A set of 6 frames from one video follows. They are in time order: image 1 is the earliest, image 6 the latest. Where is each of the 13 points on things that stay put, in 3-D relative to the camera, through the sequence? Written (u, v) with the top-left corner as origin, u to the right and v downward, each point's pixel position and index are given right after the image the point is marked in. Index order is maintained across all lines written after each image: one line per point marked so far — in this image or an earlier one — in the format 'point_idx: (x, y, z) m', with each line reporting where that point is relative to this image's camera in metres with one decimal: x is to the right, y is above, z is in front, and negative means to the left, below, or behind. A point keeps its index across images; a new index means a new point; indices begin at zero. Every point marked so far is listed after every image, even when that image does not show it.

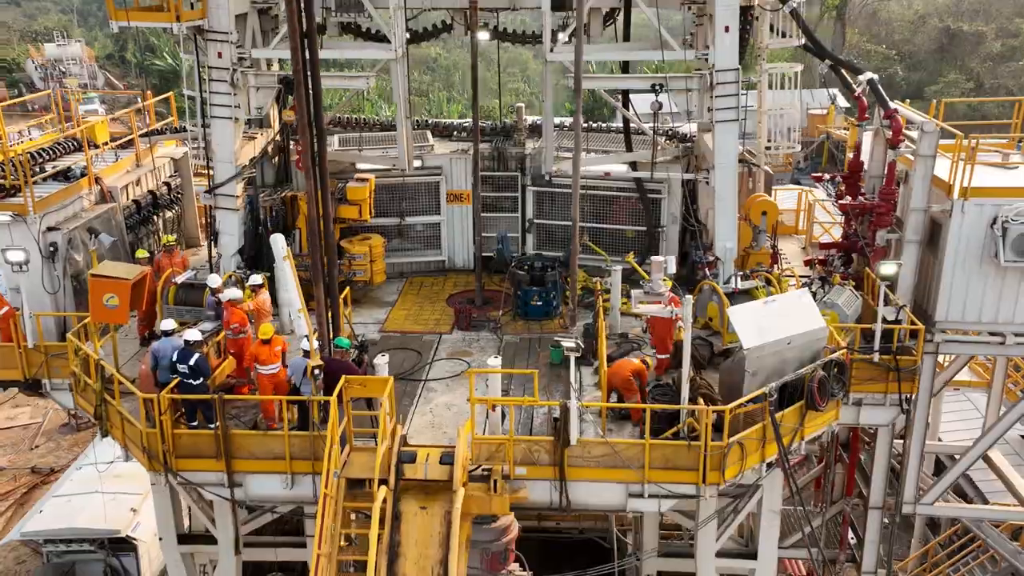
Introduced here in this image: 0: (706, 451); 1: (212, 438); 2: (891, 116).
0: (+2.1, -1.8, +9.9) m
1: (-3.5, -1.7, +10.2) m
2: (+5.9, +2.7, +14.0) m
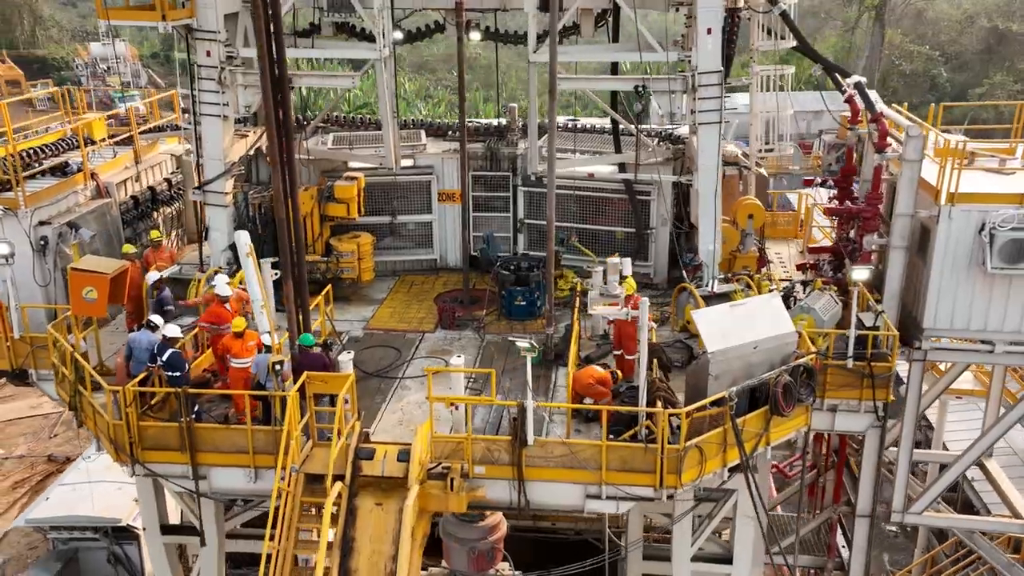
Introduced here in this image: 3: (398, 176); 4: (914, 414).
0: (+1.7, -1.8, +9.9) m
1: (-3.9, -1.7, +10.4) m
2: (+5.6, +2.6, +13.8) m
3: (-2.1, +2.1, +16.7) m
4: (+6.5, -2.0, +14.1) m
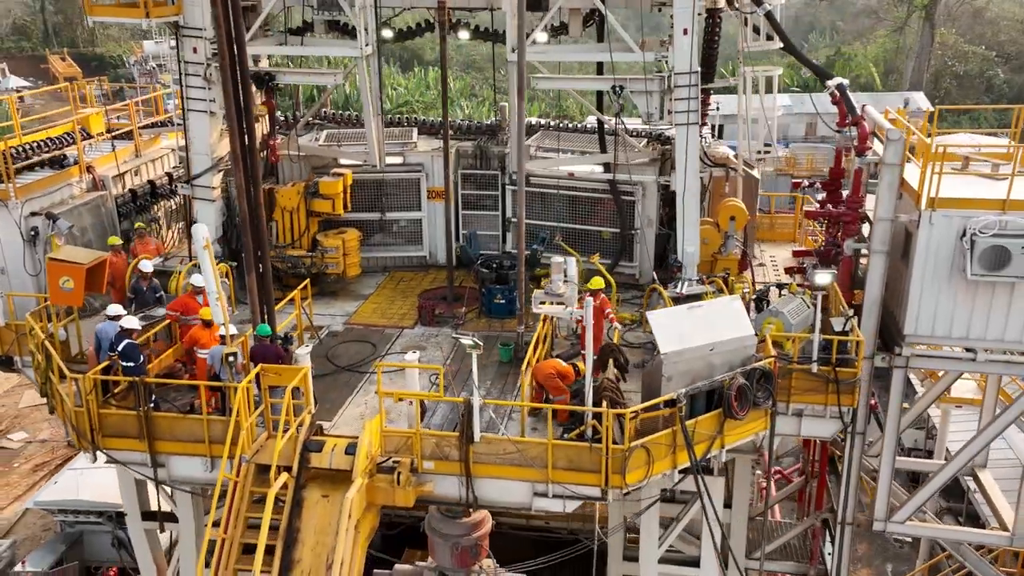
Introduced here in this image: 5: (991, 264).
0: (+1.1, -1.8, +9.9) m
1: (-4.5, -1.6, +10.7) m
2: (+5.3, +2.5, +13.6) m
3: (-2.4, +2.1, +16.9) m
4: (+6.1, -2.1, +13.9) m
5: (+6.8, +0.3, +12.6) m
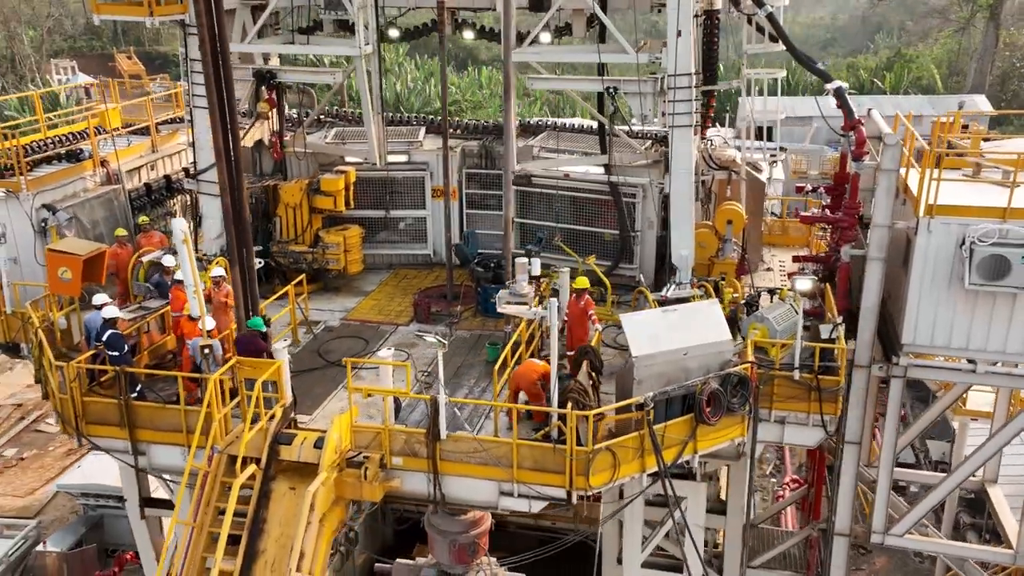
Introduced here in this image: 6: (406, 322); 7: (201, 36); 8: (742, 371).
0: (+0.7, -1.9, +9.9) m
1: (-4.8, -1.5, +11.0) m
2: (+5.2, +2.4, +13.4) m
3: (-2.3, +2.2, +17.1) m
4: (+5.8, -2.2, +13.6) m
5: (+6.6, +0.2, +12.3) m
6: (-1.8, -0.6, +15.1) m
7: (-3.6, +3.0, +10.4) m
8: (+2.8, -1.0, +10.9) m
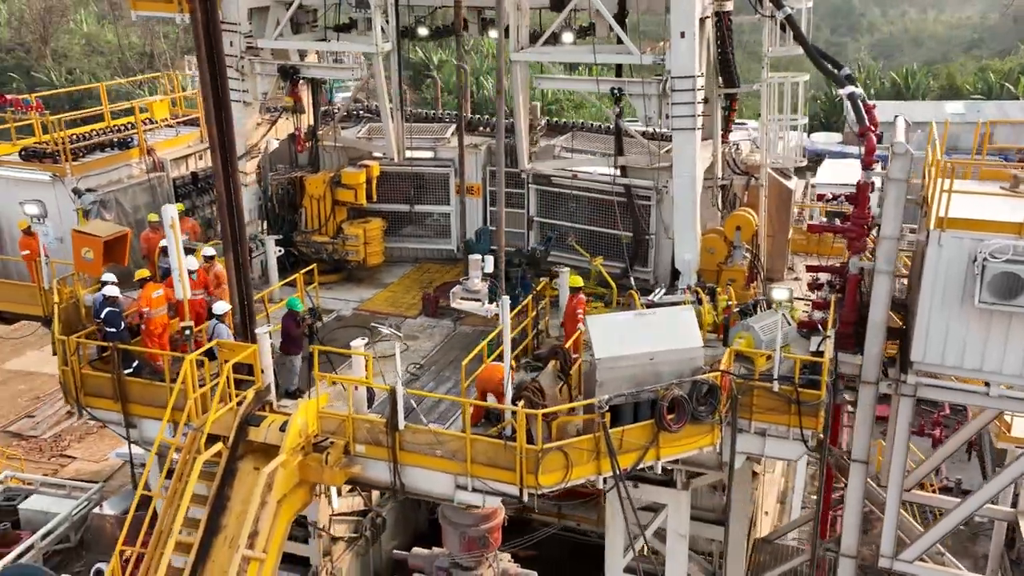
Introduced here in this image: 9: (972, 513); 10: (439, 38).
0: (+0.1, -1.9, +10.0) m
1: (-5.2, -1.2, +11.6) m
2: (+5.2, +2.2, +12.9) m
3: (-1.8, +2.3, +17.4) m
4: (+5.7, -2.4, +13.1) m
5: (+6.4, 0.0, +11.7) m
6: (-1.7, -0.5, +15.4) m
7: (-3.9, +3.2, +10.9) m
8: (+2.4, -1.1, +10.7) m
9: (+6.9, -3.5, +13.7) m
10: (-1.4, +4.8, +16.9) m
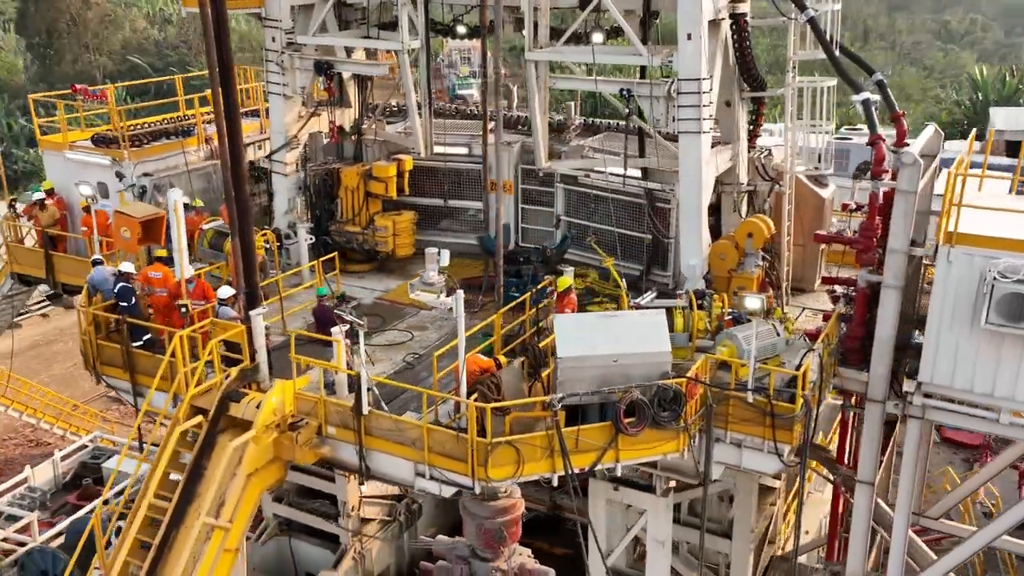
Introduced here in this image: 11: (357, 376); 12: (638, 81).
0: (-0.5, -1.8, +10.2) m
1: (-5.5, -0.9, +12.5) m
2: (+5.1, +2.0, +12.4) m
3: (-1.2, +2.5, +17.8) m
4: (+5.4, -2.7, +12.5) m
5: (+6.1, -0.3, +11.0) m
6: (-1.4, -0.3, +15.8) m
7: (-4.0, +3.4, +11.6) m
8: (+1.9, -1.2, +10.6) m
9: (+6.7, -3.8, +13.0) m
10: (-0.7, +4.9, +17.2) m
11: (-1.8, -1.1, +10.7) m
12: (+2.0, +3.1, +13.5) m
